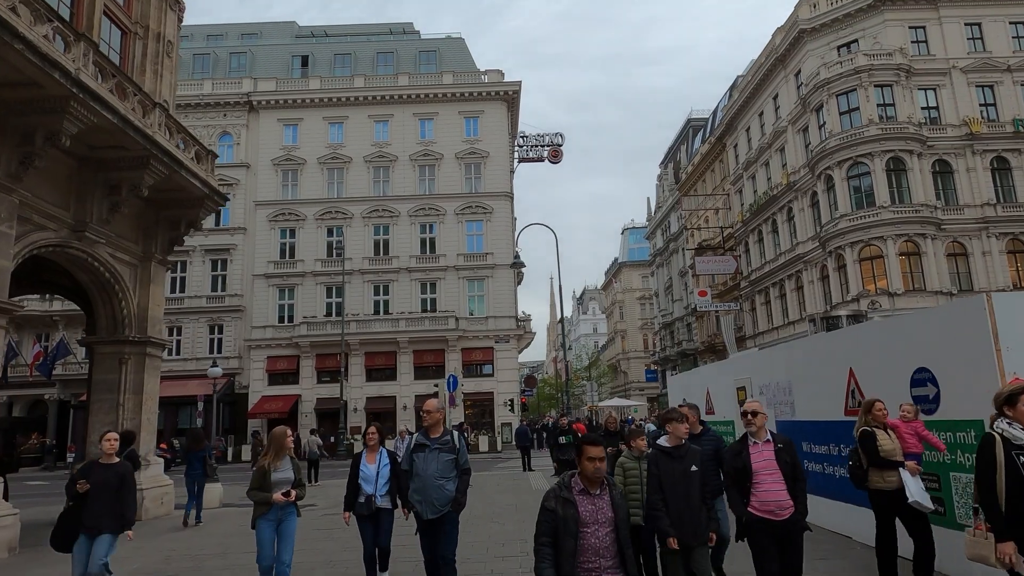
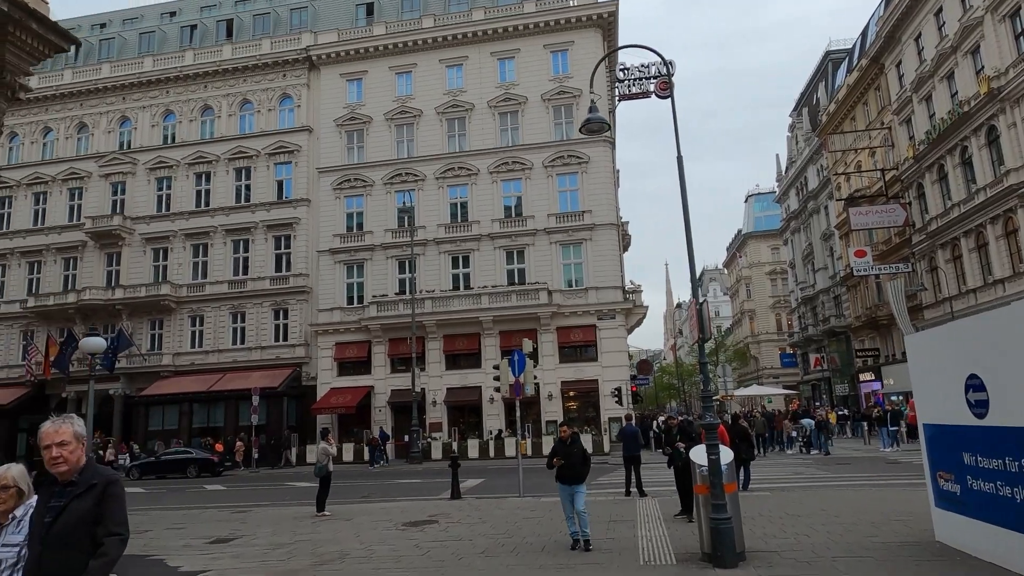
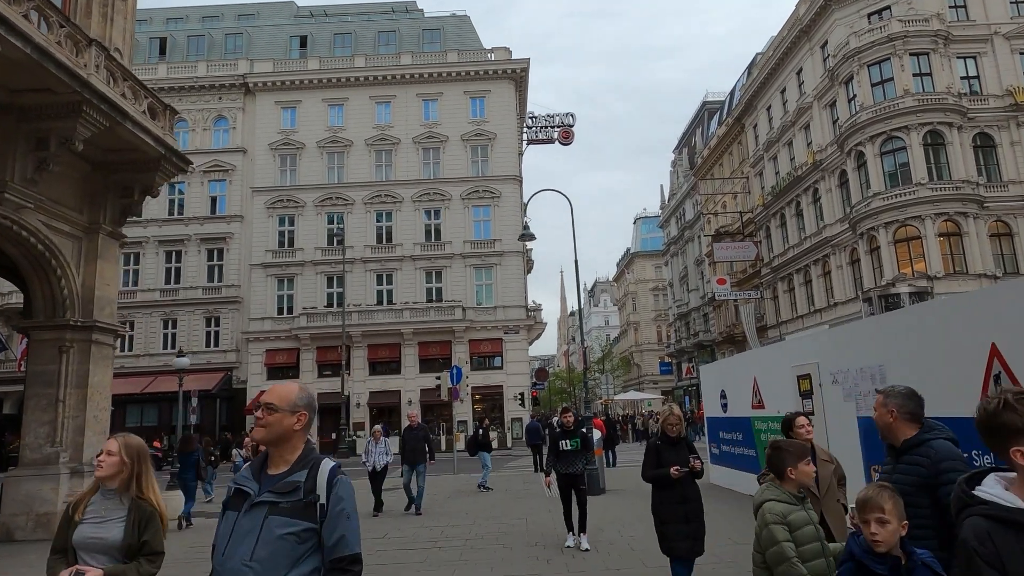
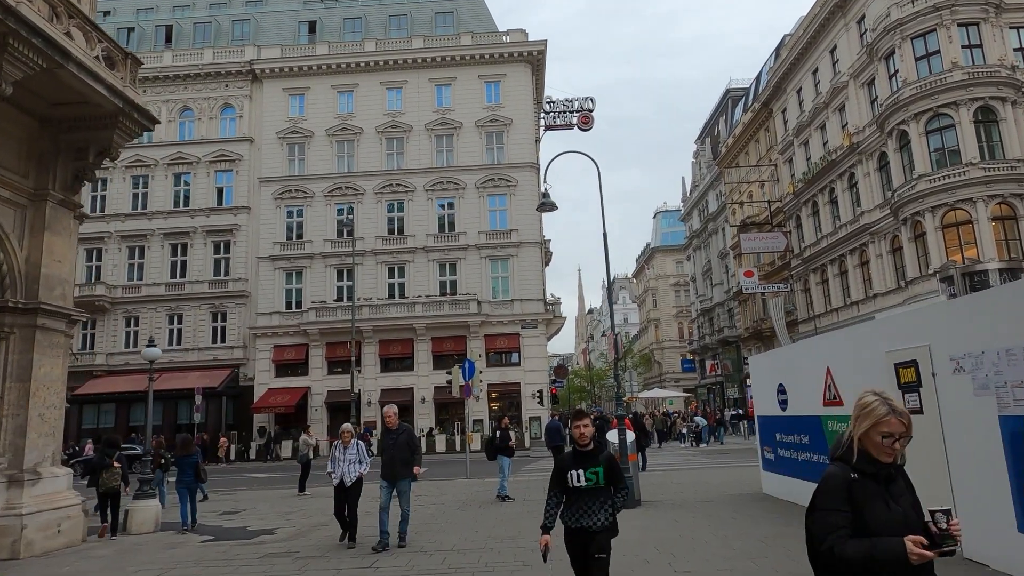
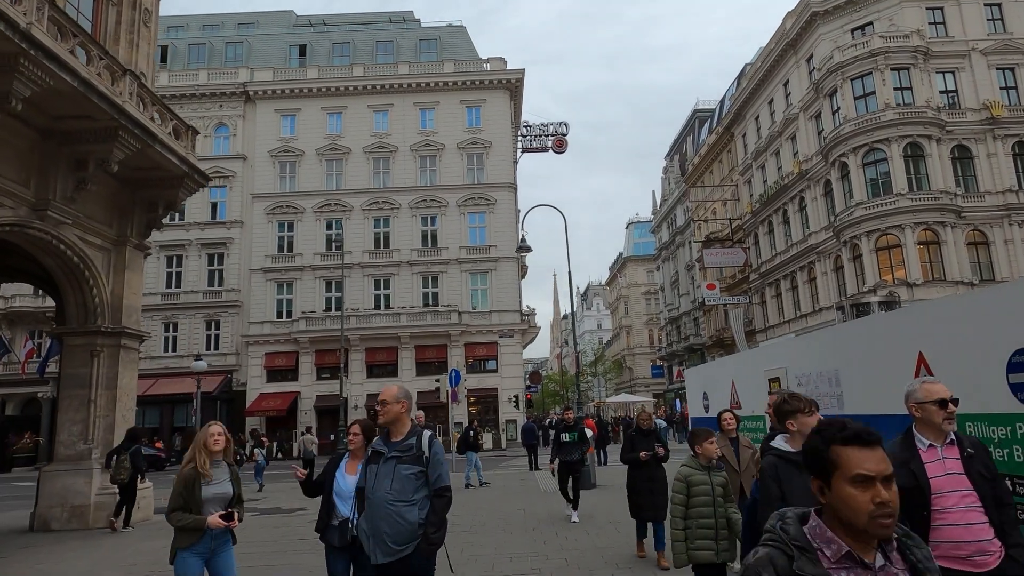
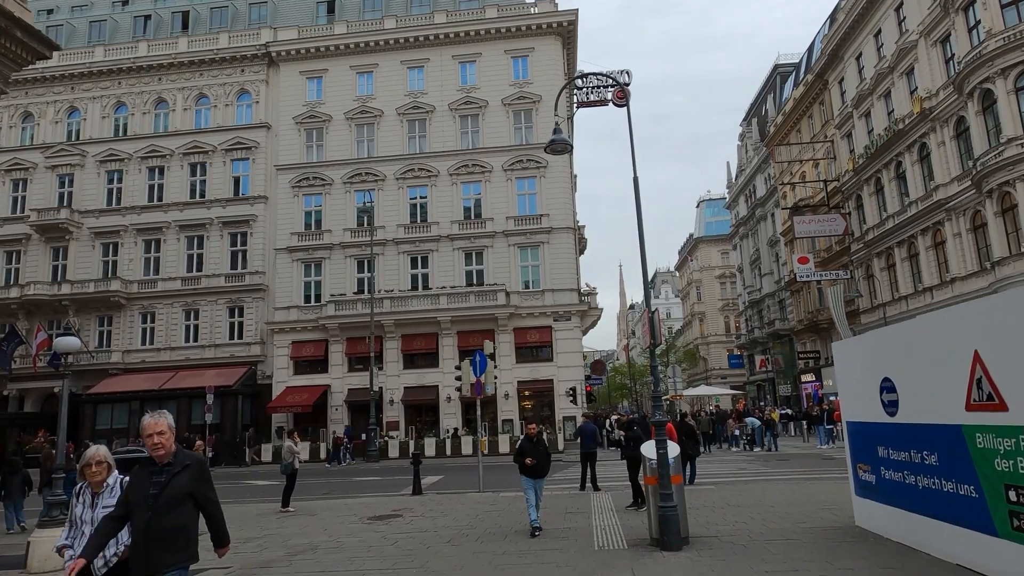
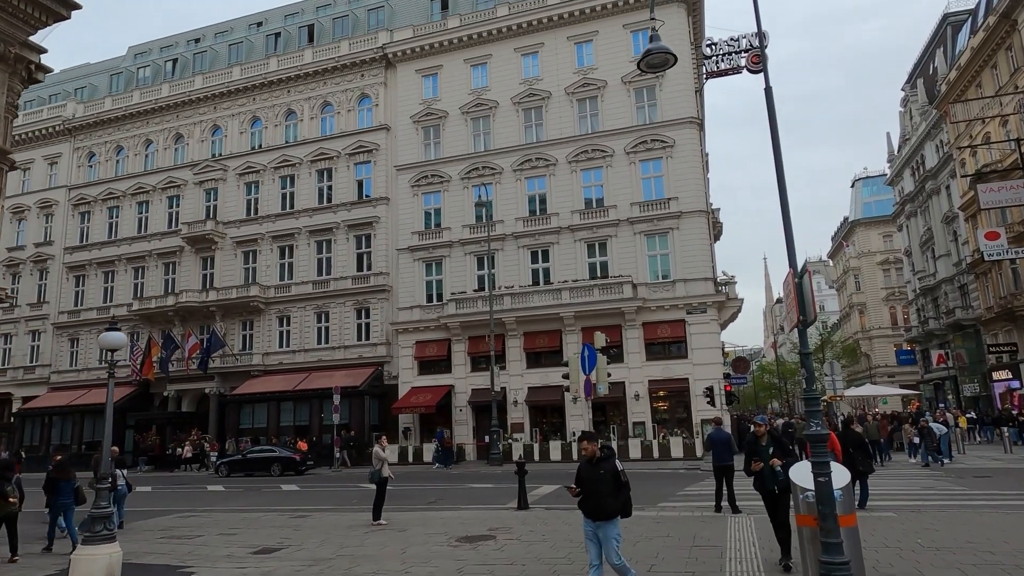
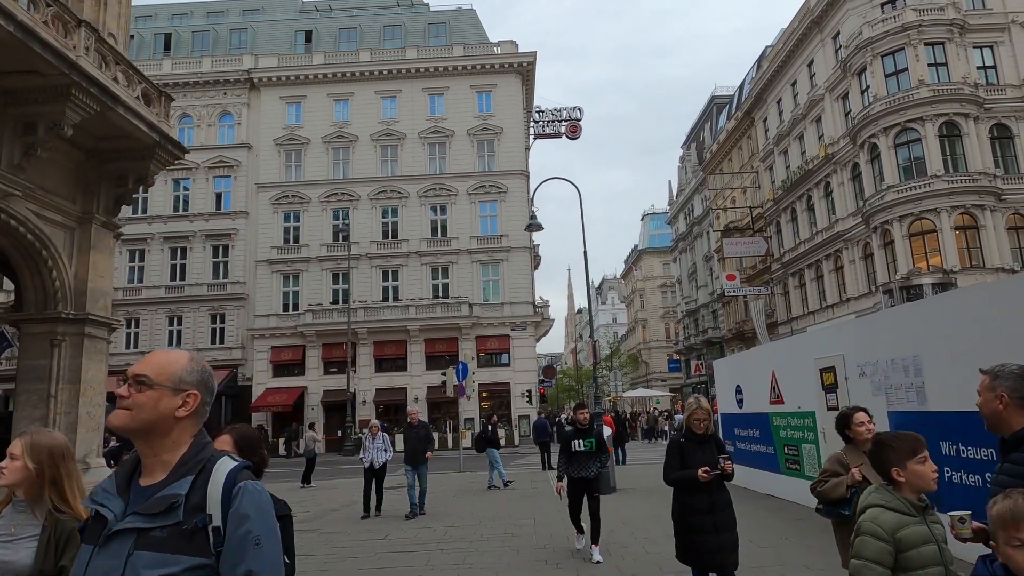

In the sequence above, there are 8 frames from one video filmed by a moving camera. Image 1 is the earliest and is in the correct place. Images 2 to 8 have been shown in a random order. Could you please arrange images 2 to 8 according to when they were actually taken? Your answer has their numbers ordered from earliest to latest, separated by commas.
5, 3, 8, 4, 6, 2, 7
